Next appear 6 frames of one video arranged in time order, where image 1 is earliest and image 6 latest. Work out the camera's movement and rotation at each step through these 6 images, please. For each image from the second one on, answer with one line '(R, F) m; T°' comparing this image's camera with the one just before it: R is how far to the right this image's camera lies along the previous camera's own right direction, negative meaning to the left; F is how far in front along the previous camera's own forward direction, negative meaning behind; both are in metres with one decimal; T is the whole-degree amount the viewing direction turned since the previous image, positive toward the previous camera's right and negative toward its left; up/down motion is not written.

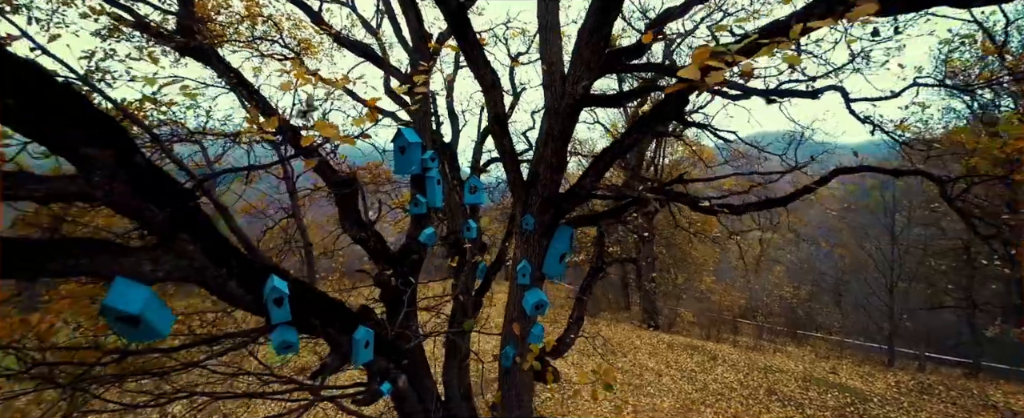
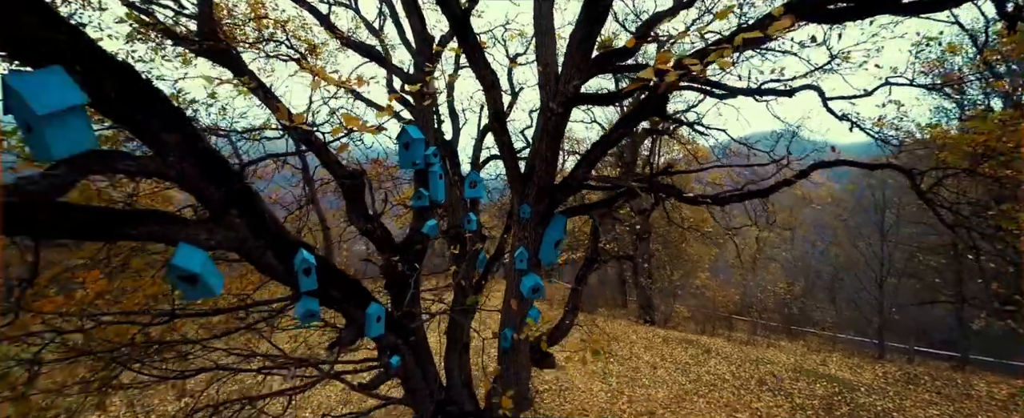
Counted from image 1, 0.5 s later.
(0.0, -0.2) m; 0°
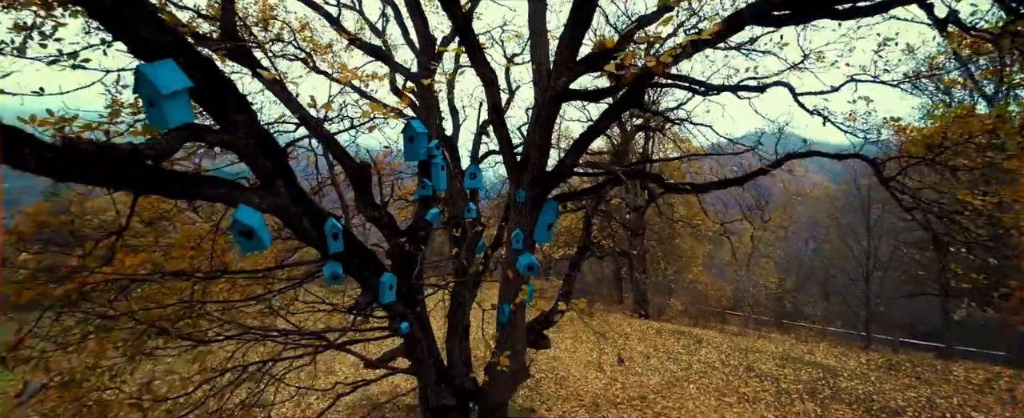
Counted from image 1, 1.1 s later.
(0.0, -0.3) m; 0°
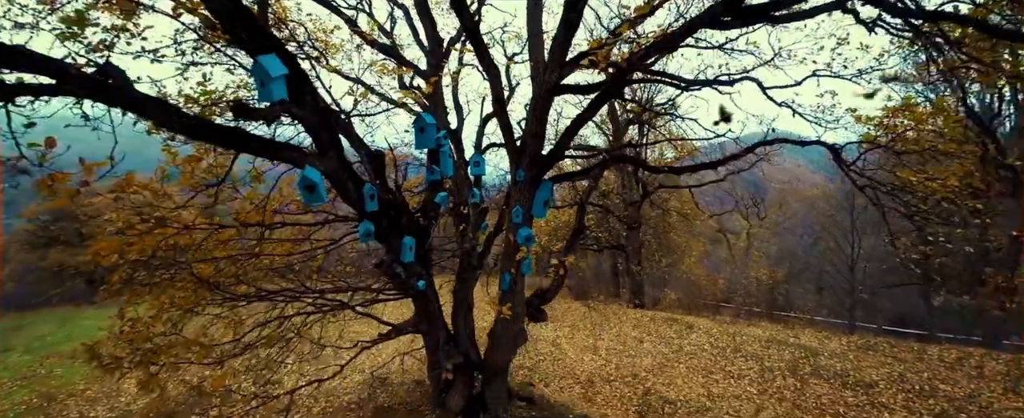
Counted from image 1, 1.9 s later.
(0.0, -0.5) m; 0°
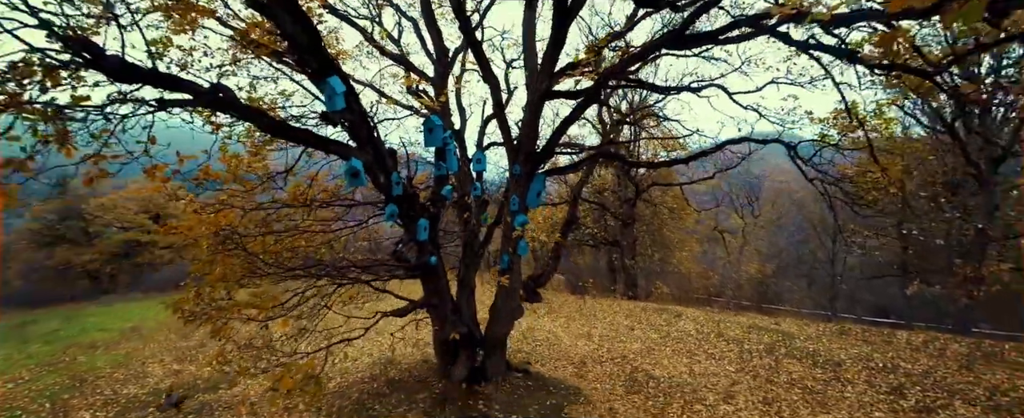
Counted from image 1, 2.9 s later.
(0.0, -0.7) m; 0°
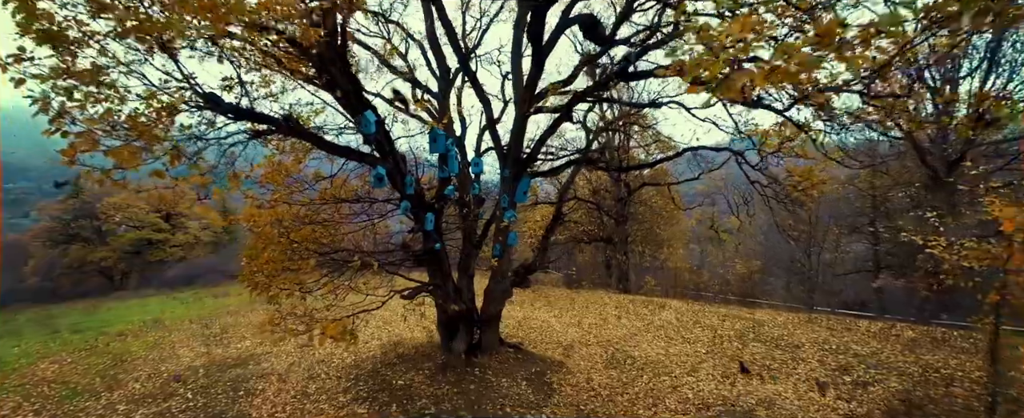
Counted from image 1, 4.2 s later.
(+0.2, -1.0) m; 0°
